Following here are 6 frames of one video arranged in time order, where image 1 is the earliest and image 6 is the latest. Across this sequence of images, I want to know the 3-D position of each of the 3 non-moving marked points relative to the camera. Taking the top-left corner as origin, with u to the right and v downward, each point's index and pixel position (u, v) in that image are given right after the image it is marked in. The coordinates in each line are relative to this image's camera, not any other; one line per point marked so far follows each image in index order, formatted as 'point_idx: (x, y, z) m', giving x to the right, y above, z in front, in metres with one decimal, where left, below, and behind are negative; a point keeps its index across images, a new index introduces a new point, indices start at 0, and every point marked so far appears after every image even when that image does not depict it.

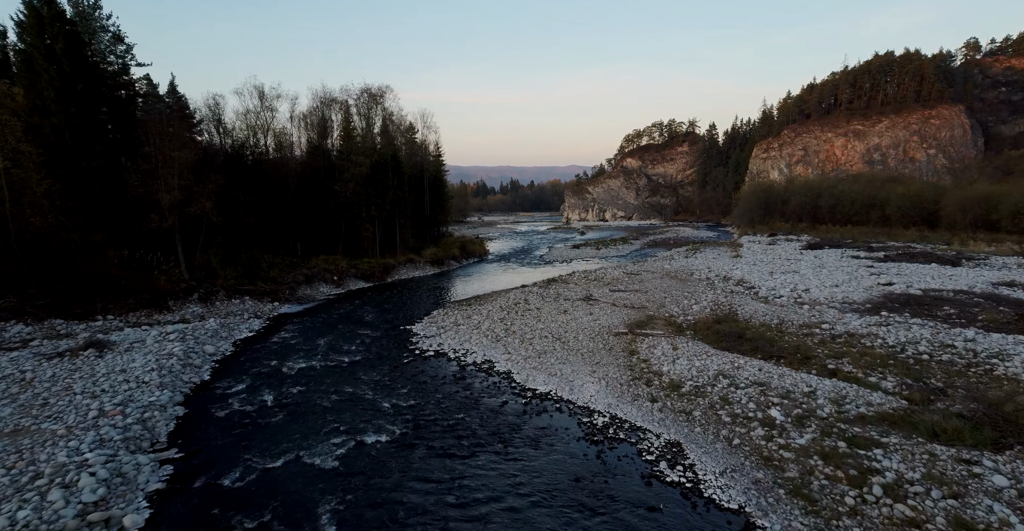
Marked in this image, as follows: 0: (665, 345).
0: (+4.9, -2.6, +16.1) m
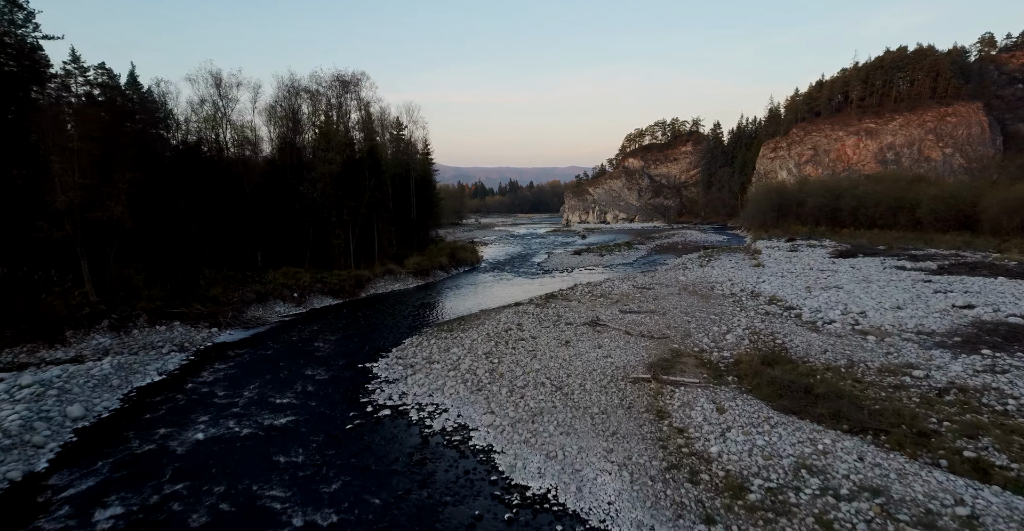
0: (+4.5, -3.3, +11.7) m
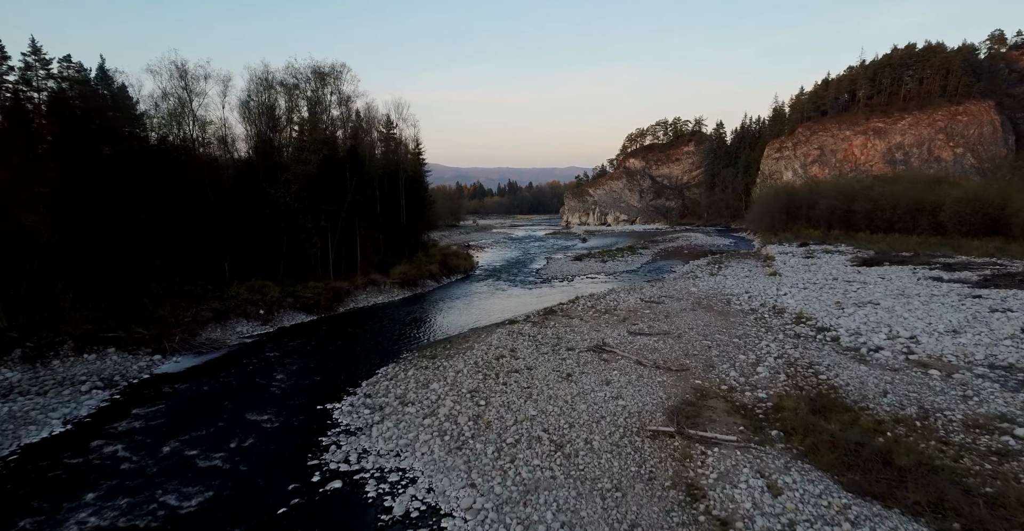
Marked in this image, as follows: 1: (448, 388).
0: (+4.2, -3.8, +8.9) m
1: (-1.8, -3.5, +14.5) m
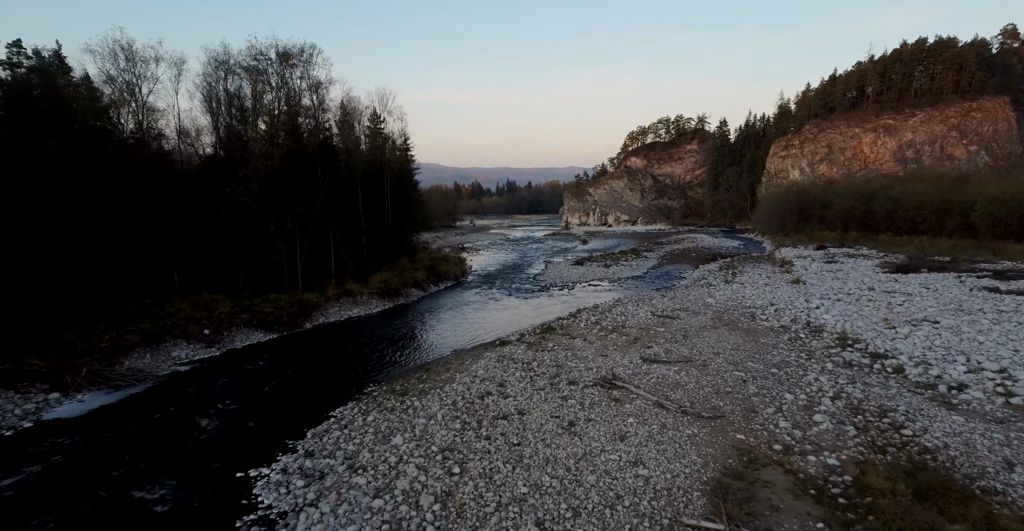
0: (+3.9, -4.2, +5.6) m
1: (-2.2, -3.9, +11.1) m
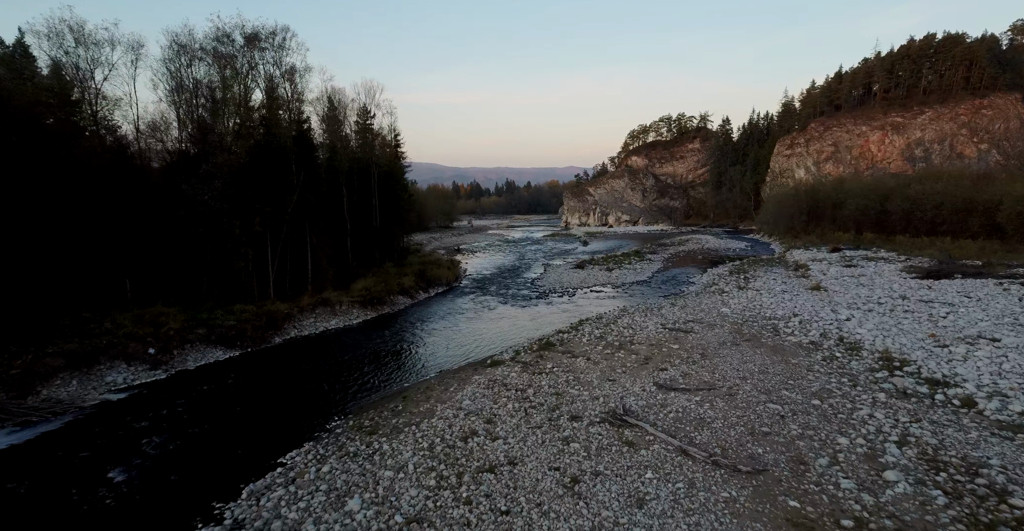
0: (+3.7, -4.5, +3.1) m
1: (-2.4, -4.2, +8.6) m
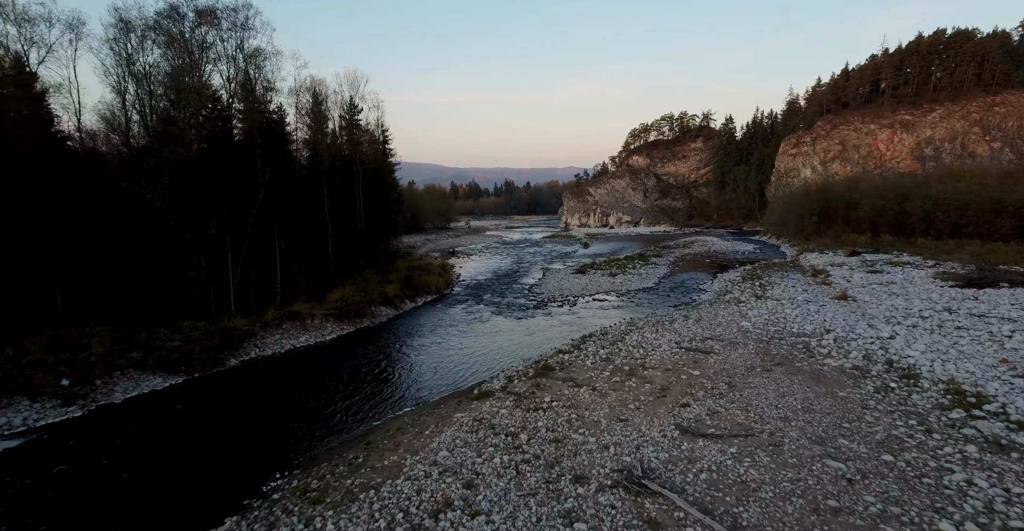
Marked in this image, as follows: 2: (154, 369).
0: (+3.5, -4.9, +0.3) m
1: (-2.6, -4.6, +5.9) m
2: (-10.9, -3.1, +15.5) m
